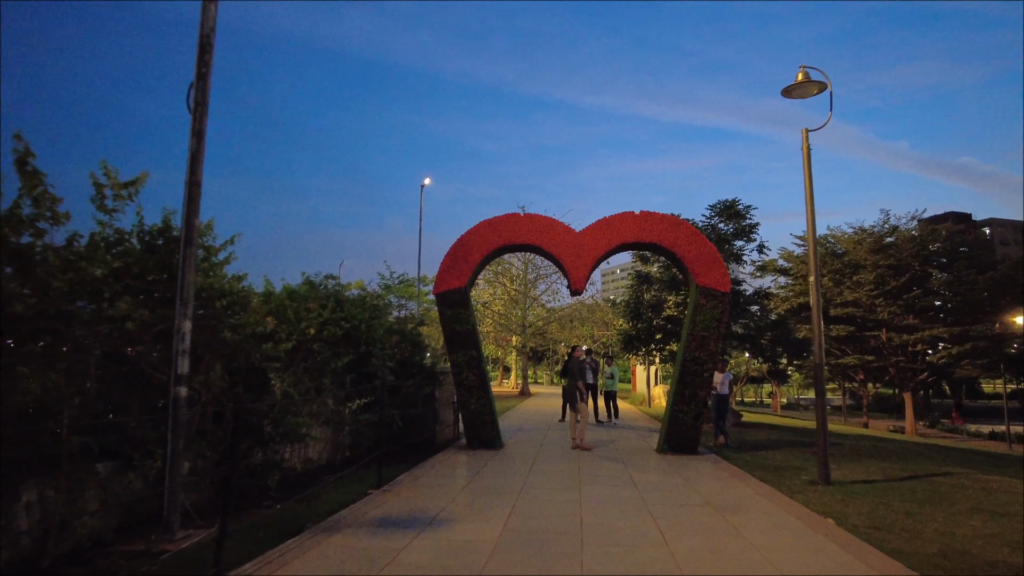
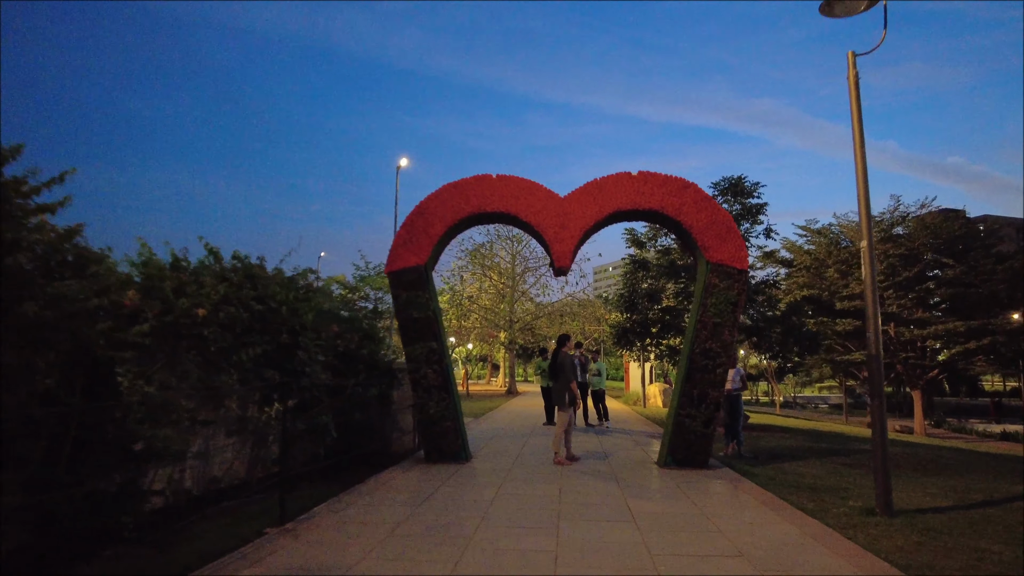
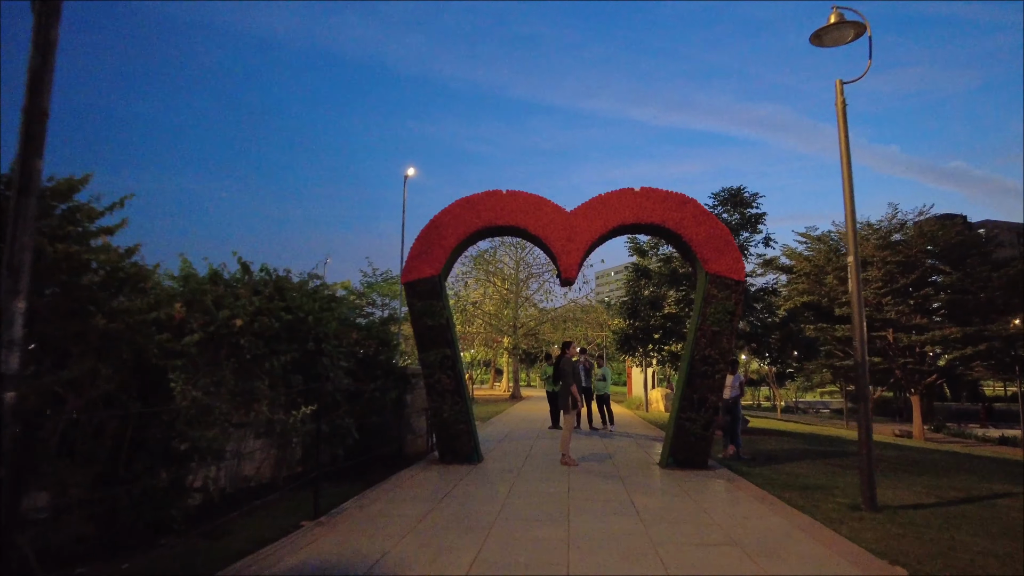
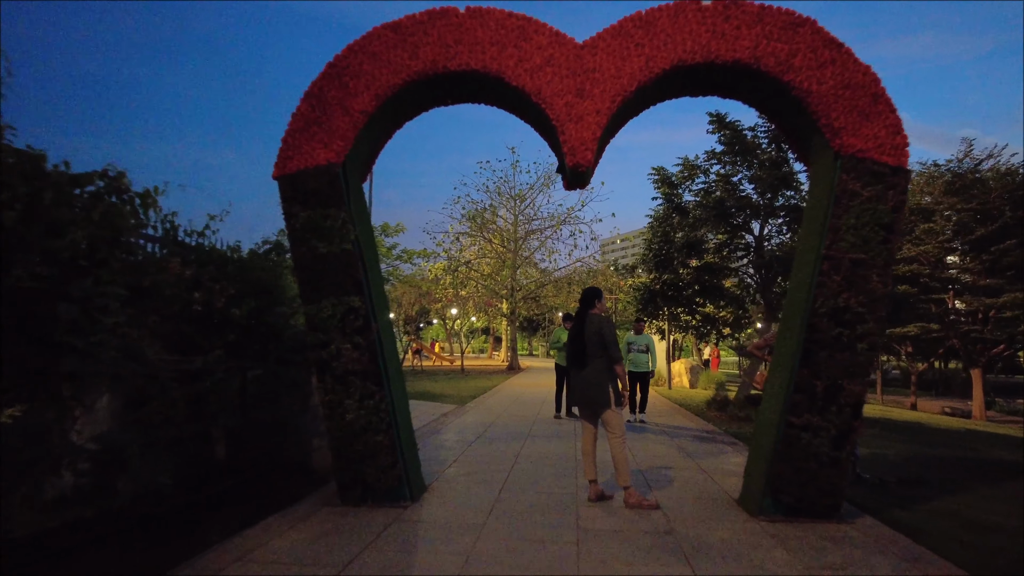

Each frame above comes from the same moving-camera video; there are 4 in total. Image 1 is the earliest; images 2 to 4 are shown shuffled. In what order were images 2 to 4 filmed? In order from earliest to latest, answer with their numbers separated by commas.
3, 2, 4
